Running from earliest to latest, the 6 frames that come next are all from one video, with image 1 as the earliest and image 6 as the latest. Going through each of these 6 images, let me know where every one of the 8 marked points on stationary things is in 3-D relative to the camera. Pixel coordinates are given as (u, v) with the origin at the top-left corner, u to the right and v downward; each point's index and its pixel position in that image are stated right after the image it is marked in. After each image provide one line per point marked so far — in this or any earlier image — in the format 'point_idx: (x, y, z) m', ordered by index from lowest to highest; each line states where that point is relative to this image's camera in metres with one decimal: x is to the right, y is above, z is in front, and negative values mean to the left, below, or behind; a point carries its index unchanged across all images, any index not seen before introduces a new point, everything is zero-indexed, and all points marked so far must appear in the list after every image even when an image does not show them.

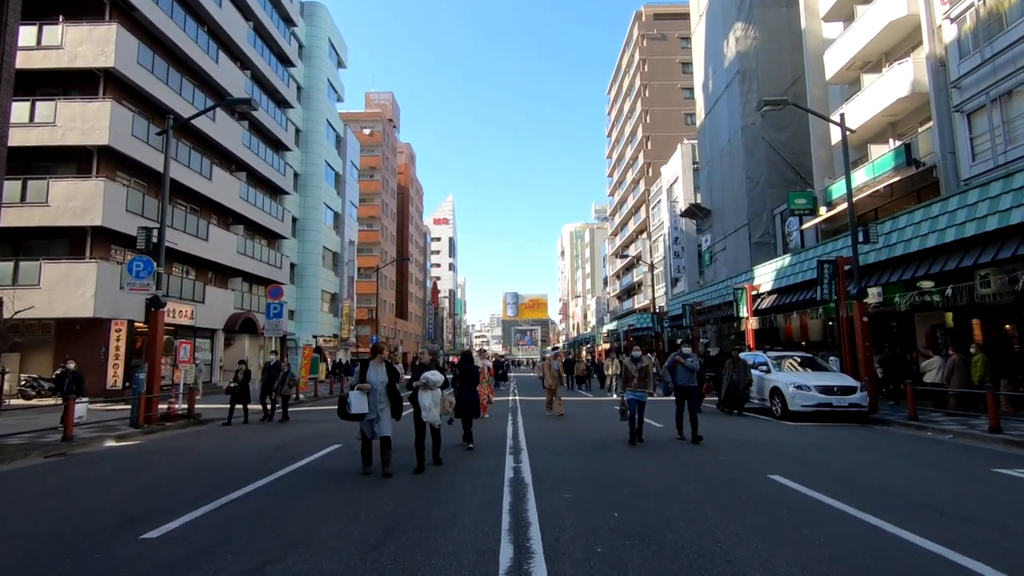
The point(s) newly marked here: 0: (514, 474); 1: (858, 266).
0: (0.0, -2.4, +8.3) m
1: (+8.7, +0.5, +16.6) m
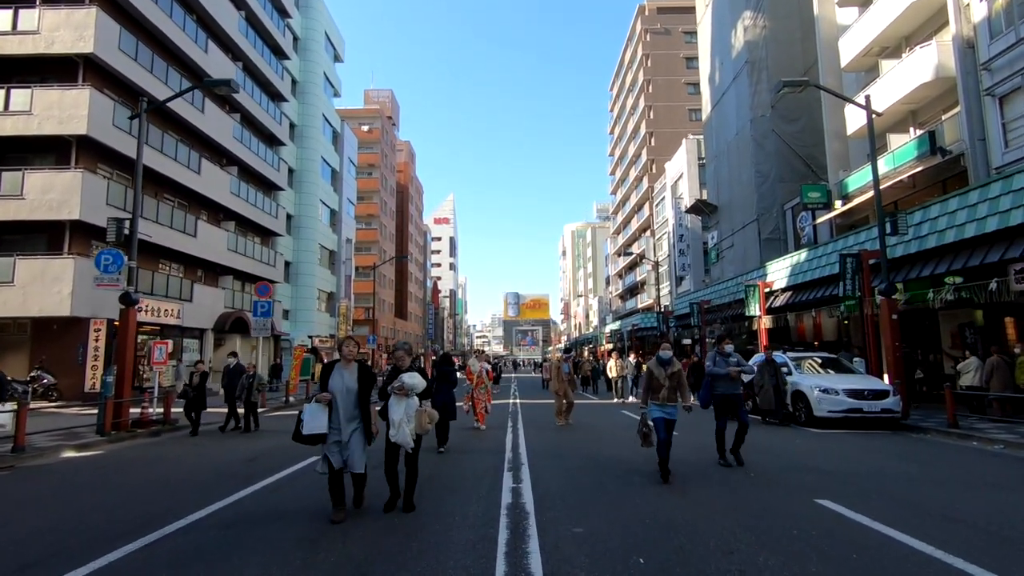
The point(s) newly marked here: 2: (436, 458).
0: (0.0, -2.3, +7.1) m
1: (+8.7, +0.6, +15.3) m
2: (-1.2, -2.6, +10.0) m
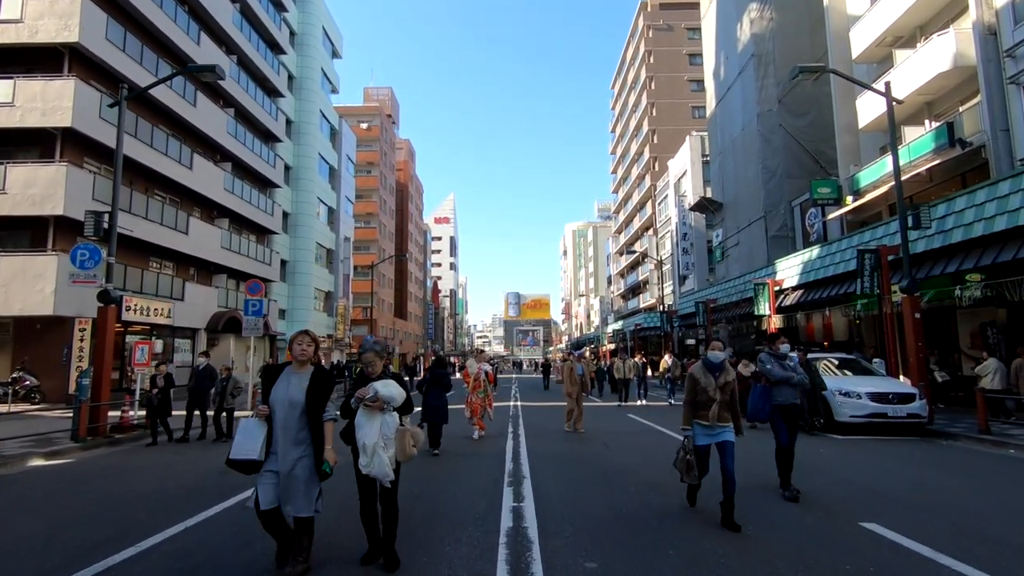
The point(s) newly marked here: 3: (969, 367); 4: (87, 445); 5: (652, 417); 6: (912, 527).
0: (0.0, -2.2, +6.3) m
1: (+8.8, +0.7, +14.5) m
2: (-1.2, -2.5, +9.2) m
3: (+12.4, -2.2, +17.9) m
4: (-8.1, -3.0, +12.5) m
5: (+3.1, -2.9, +14.8) m
6: (+4.0, -2.3, +6.5) m
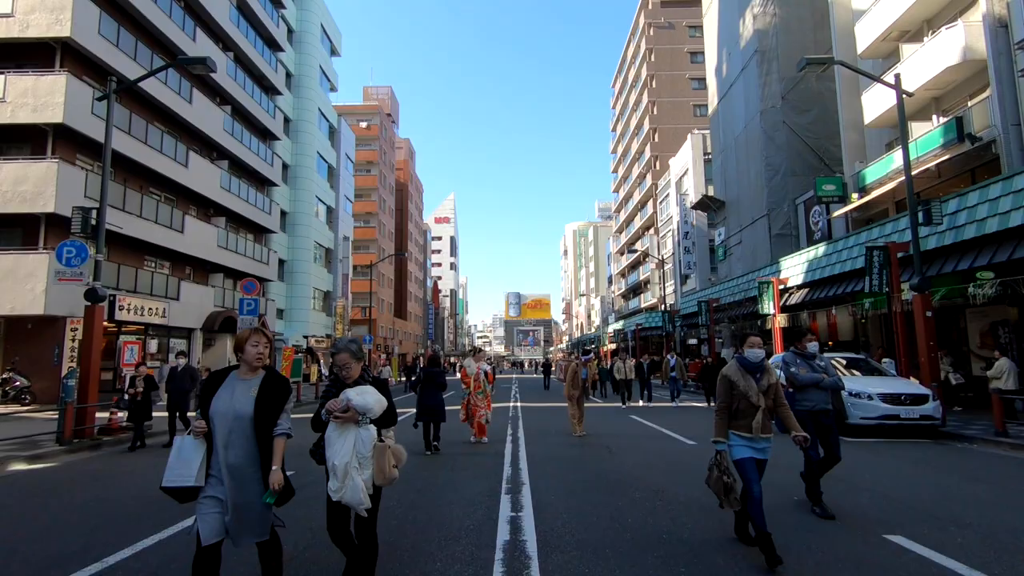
0: (0.0, -2.2, +5.9) m
1: (+8.7, +0.8, +14.1) m
2: (-1.2, -2.5, +8.8) m
3: (+12.4, -2.1, +17.4) m
4: (-8.1, -2.9, +12.1) m
5: (+3.1, -2.8, +14.4) m
6: (+3.9, -2.3, +6.1) m
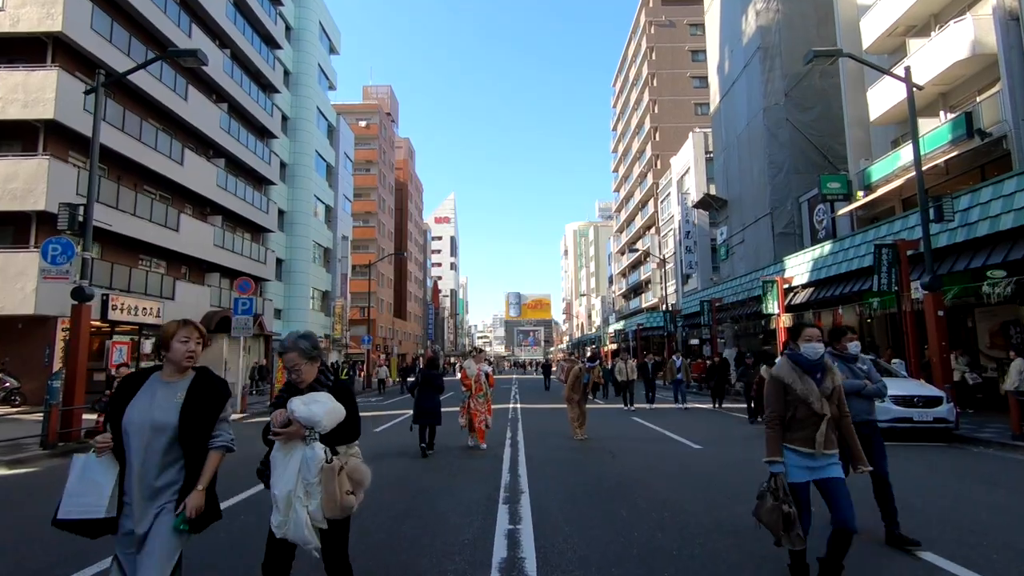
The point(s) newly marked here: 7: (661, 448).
0: (0.0, -2.1, +5.5) m
1: (+8.7, +0.8, +13.7) m
2: (-1.2, -2.4, +8.4) m
3: (+12.4, -2.1, +17.0) m
4: (-8.1, -2.9, +11.7) m
5: (+3.1, -2.8, +14.0) m
6: (+3.9, -2.3, +5.7) m
7: (+2.3, -2.5, +10.1) m
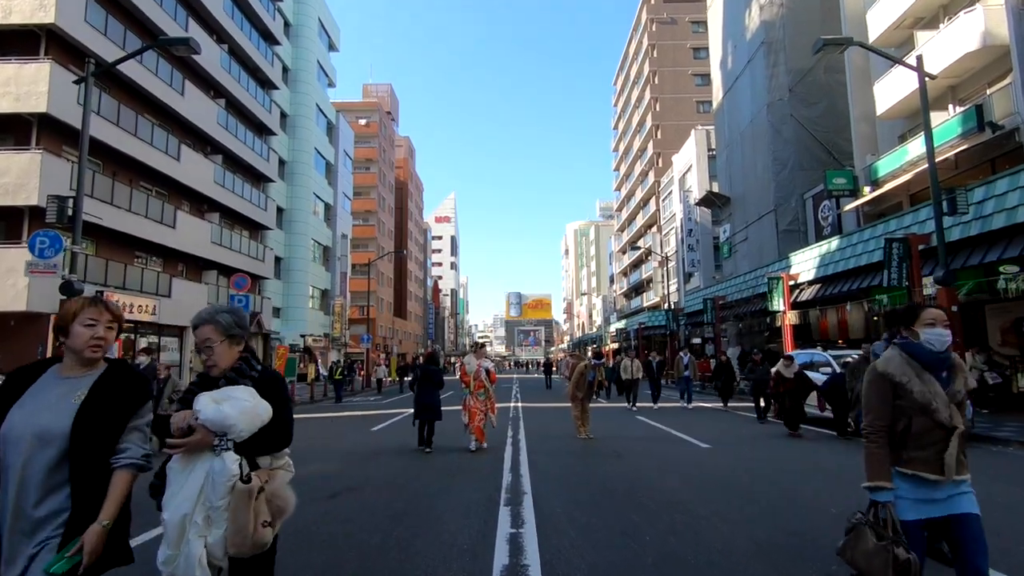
0: (0.0, -2.0, +5.1) m
1: (+8.7, +0.9, +13.3) m
2: (-1.2, -2.3, +8.1) m
3: (+12.4, -2.0, +16.7) m
4: (-8.1, -2.8, +11.4) m
5: (+3.1, -2.7, +13.6) m
6: (+3.9, -2.2, +5.3) m
7: (+2.3, -2.3, +9.7) m
